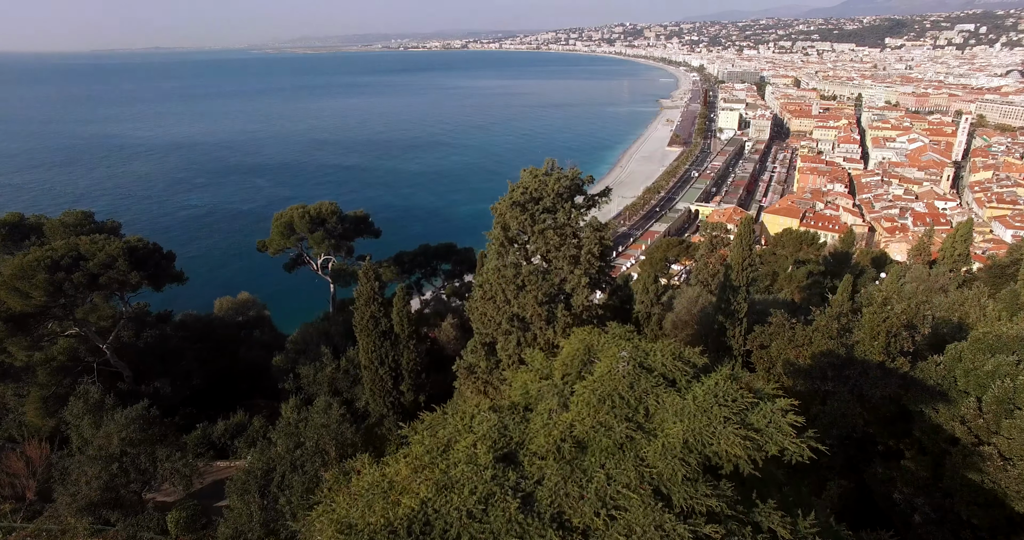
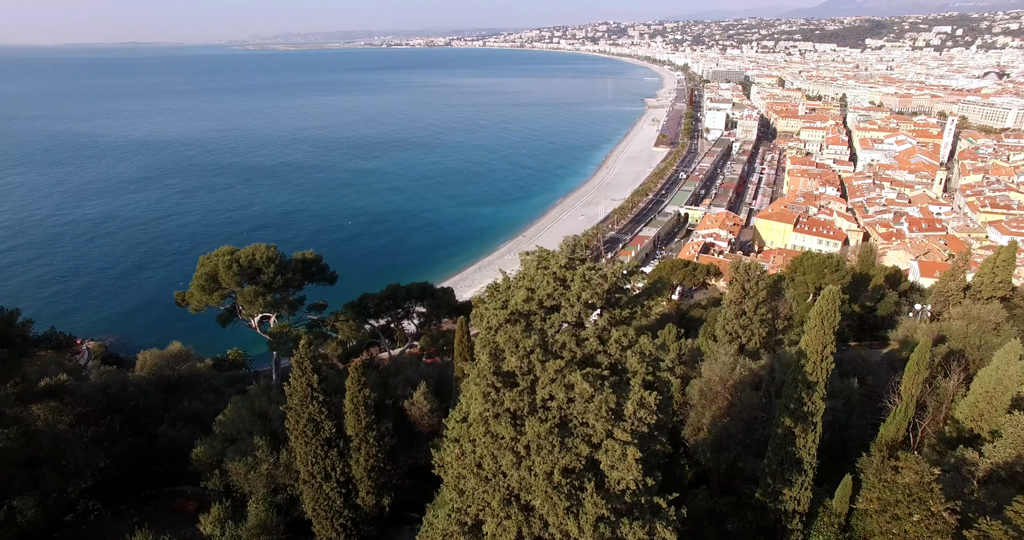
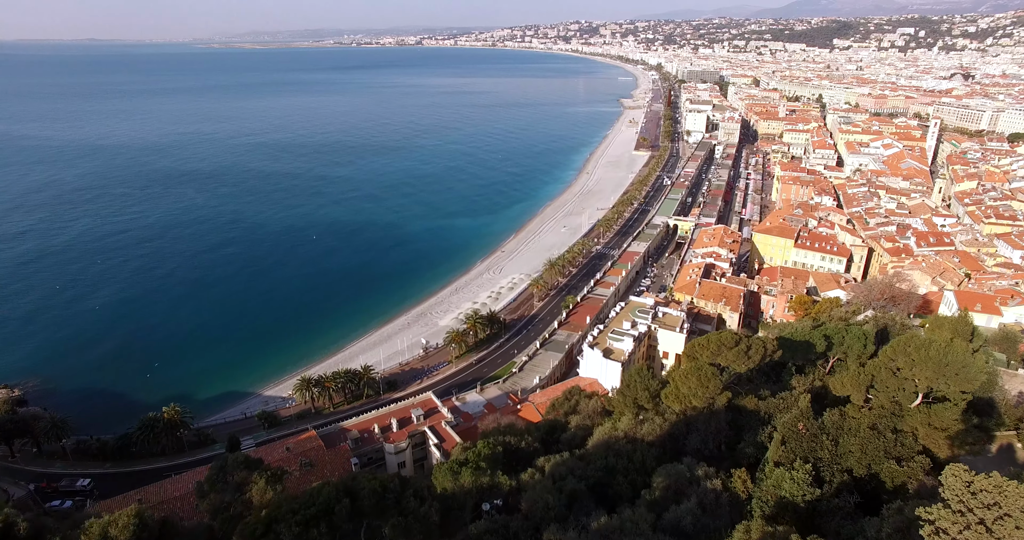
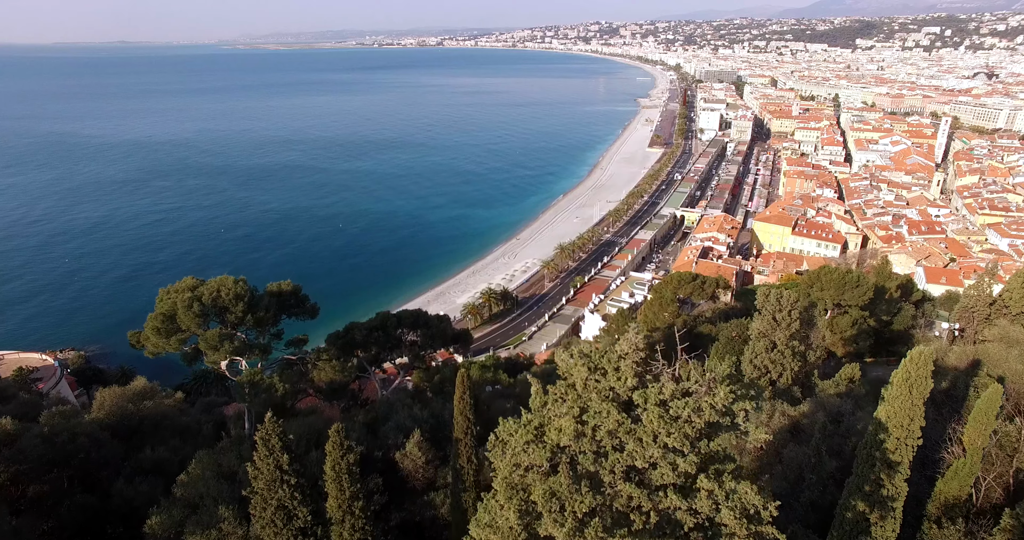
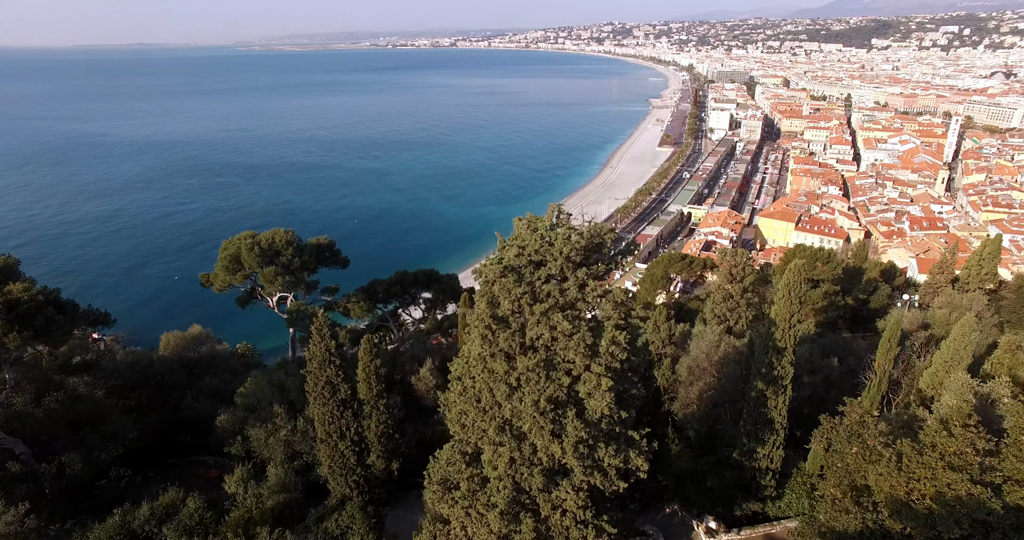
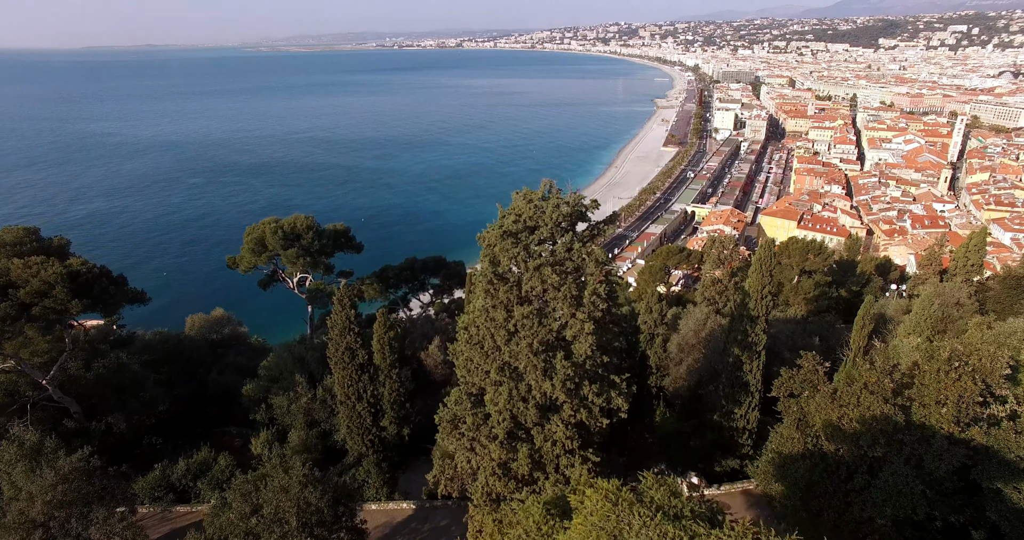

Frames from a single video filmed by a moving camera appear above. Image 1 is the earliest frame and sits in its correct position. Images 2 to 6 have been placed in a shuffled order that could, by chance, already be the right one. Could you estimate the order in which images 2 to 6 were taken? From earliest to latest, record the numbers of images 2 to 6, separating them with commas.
6, 5, 2, 4, 3
